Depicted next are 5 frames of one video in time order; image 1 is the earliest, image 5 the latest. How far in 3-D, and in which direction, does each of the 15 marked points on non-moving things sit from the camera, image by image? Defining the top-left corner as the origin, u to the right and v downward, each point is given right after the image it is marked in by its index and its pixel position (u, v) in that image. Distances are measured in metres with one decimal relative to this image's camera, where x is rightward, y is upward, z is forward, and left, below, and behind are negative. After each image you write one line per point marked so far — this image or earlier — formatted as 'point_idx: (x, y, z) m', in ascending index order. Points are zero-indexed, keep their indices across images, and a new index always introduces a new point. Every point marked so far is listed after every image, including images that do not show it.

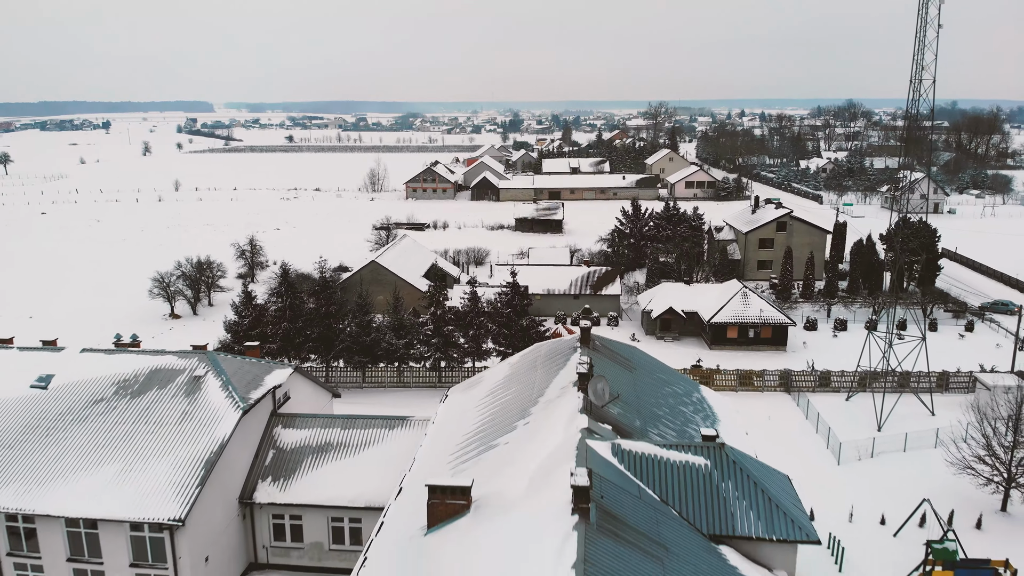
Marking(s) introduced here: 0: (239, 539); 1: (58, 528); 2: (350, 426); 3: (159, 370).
0: (-14.0, -12.9, +17.1) m
1: (-21.1, -11.1, +15.2) m
2: (-9.0, -7.7, +18.7) m
3: (-19.3, -4.5, +18.3) m
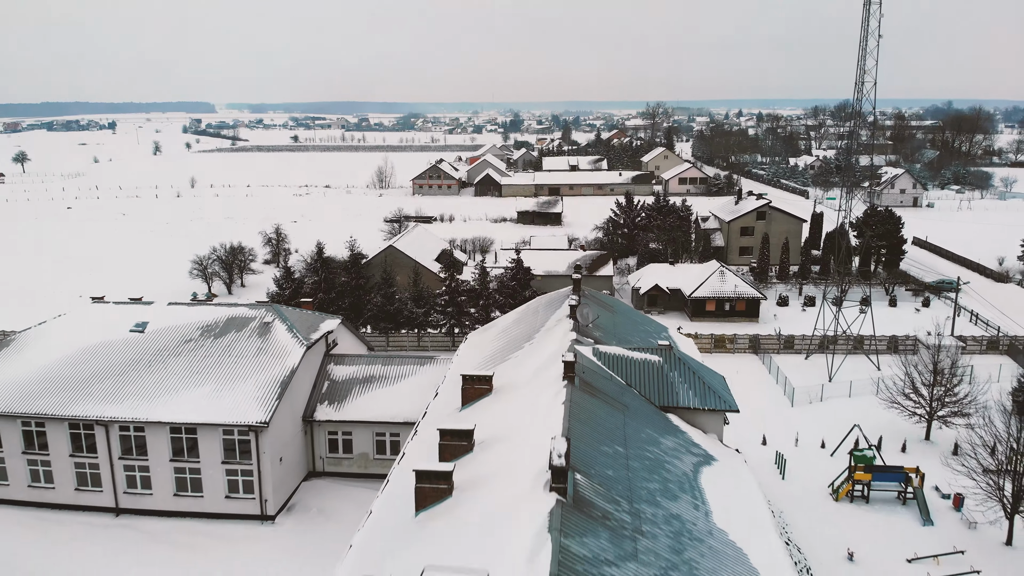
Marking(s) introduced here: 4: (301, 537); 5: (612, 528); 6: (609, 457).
0: (-13.5, -10.5, +21.5) m
1: (-20.7, -8.6, +19.6) m
2: (-8.6, -5.2, +23.1) m
3: (-18.9, -2.1, +22.7) m
4: (-12.1, -14.3, +19.1) m
5: (+2.8, -6.9, +9.8) m
6: (+3.4, -5.9, +11.8) m
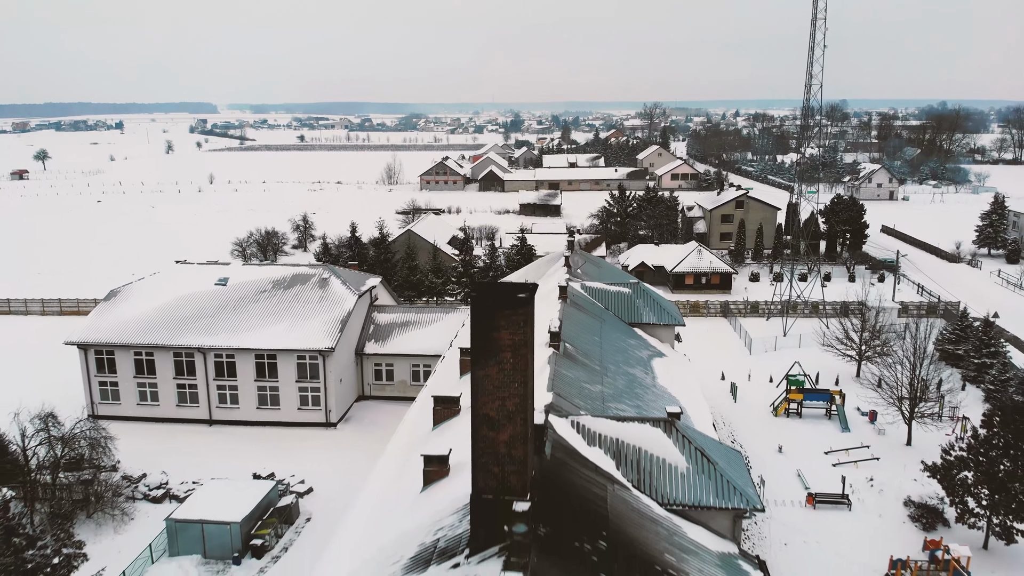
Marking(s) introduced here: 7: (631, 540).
0: (-12.9, -7.3, +27.2) m
1: (-20.1, -5.4, +25.3) m
2: (-8.0, -2.0, +28.8) m
3: (-18.2, +1.1, +28.4) m
4: (-11.4, -11.1, +24.8) m
5: (+3.4, -3.7, +15.5) m
6: (+4.0, -2.7, +17.5) m
7: (+3.6, -7.5, +10.0) m
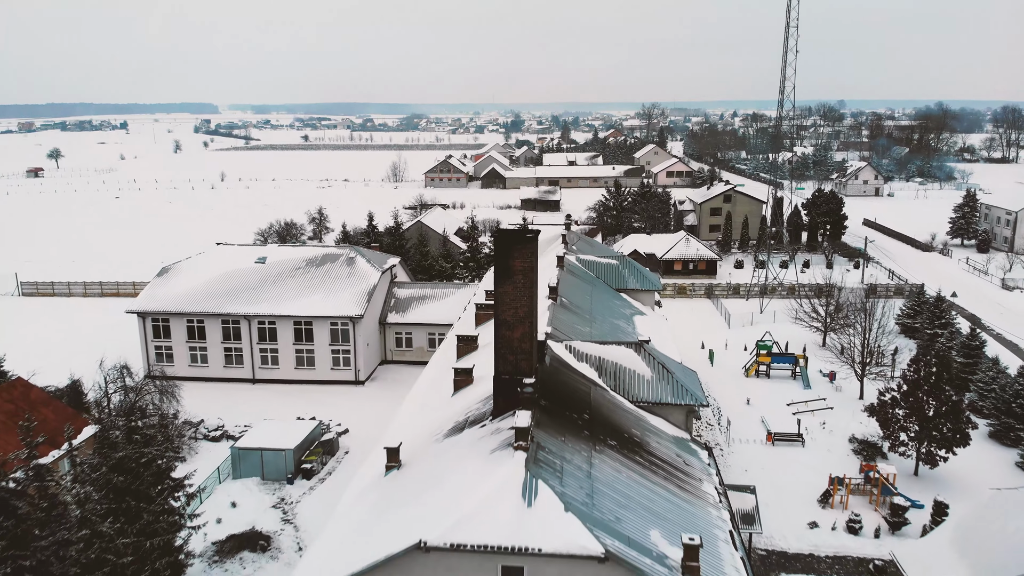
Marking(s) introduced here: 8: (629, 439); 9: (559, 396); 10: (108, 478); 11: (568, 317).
0: (-12.5, -5.1, +31.0) m
1: (-19.7, -3.3, +29.1) m
2: (-7.6, +0.1, +32.6) m
3: (-17.8, +3.2, +32.2) m
4: (-11.0, -9.0, +28.6) m
5: (+3.8, -1.6, +19.3) m
6: (+4.4, -0.5, +21.3) m
7: (+4.0, -5.4, +13.8) m
8: (+4.7, -6.1, +13.4) m
9: (+1.9, -4.4, +13.5) m
10: (-18.4, -8.7, +15.1) m
11: (+3.2, -1.7, +18.6) m
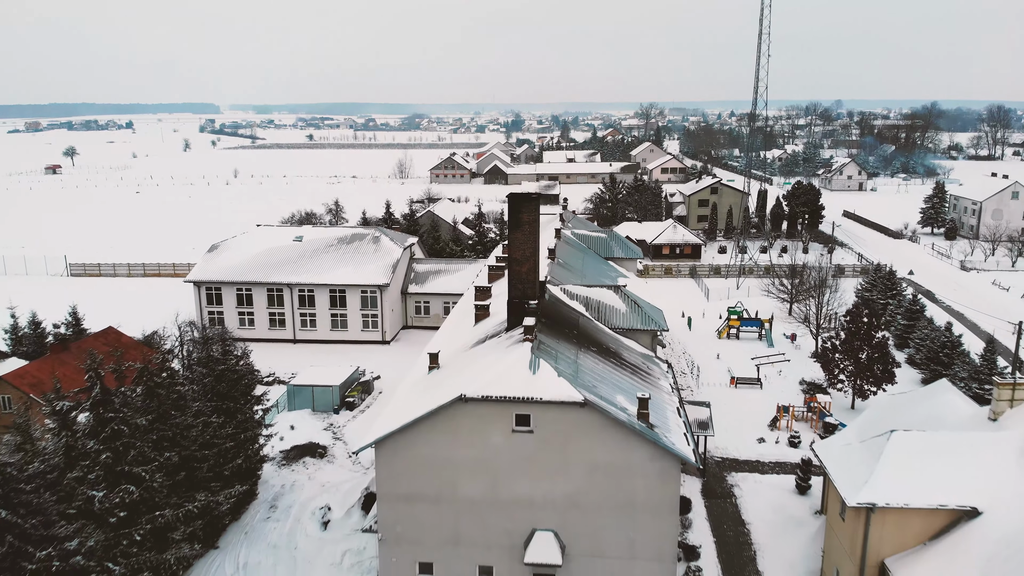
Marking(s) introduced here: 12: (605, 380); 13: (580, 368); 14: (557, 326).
0: (-12.0, -2.3, +35.8) m
1: (-19.2, -0.5, +33.9) m
2: (-7.1, +2.9, +37.4) m
3: (-17.4, +6.0, +37.0) m
4: (-10.6, -6.2, +33.4) m
5: (+4.3, +1.2, +24.1) m
6: (+4.8, +2.2, +26.1) m
7: (+4.5, -2.6, +18.6) m
8: (+5.2, -3.3, +18.2) m
9: (+2.4, -1.6, +18.2) m
10: (-17.9, -5.9, +19.9) m
11: (+3.6, +1.1, +23.4) m
12: (+4.5, -4.4, +15.9) m
13: (+3.2, -3.8, +15.9) m
14: (+2.4, -2.0, +17.7) m
